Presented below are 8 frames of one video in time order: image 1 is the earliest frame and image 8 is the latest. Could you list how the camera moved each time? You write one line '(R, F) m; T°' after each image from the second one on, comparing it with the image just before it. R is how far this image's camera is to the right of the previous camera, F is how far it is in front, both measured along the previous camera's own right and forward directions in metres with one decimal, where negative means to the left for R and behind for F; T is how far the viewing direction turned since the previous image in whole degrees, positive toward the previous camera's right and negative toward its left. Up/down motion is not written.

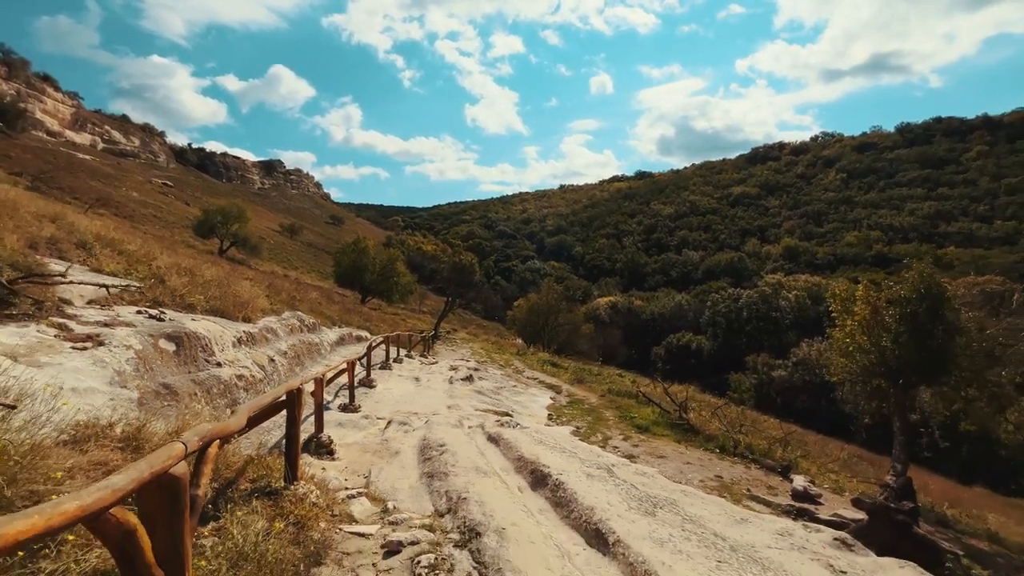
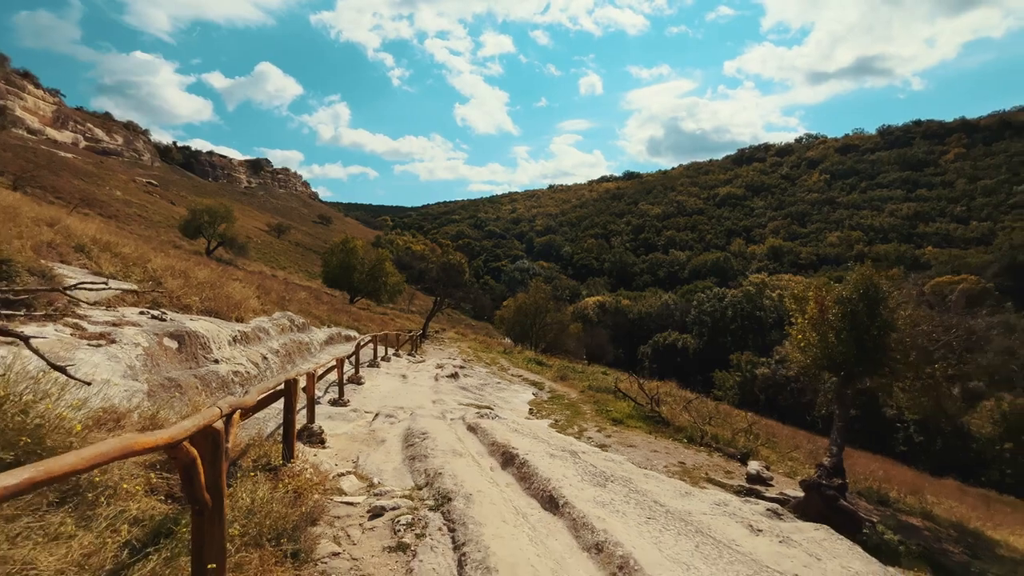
(+0.2, -0.6) m; +1°
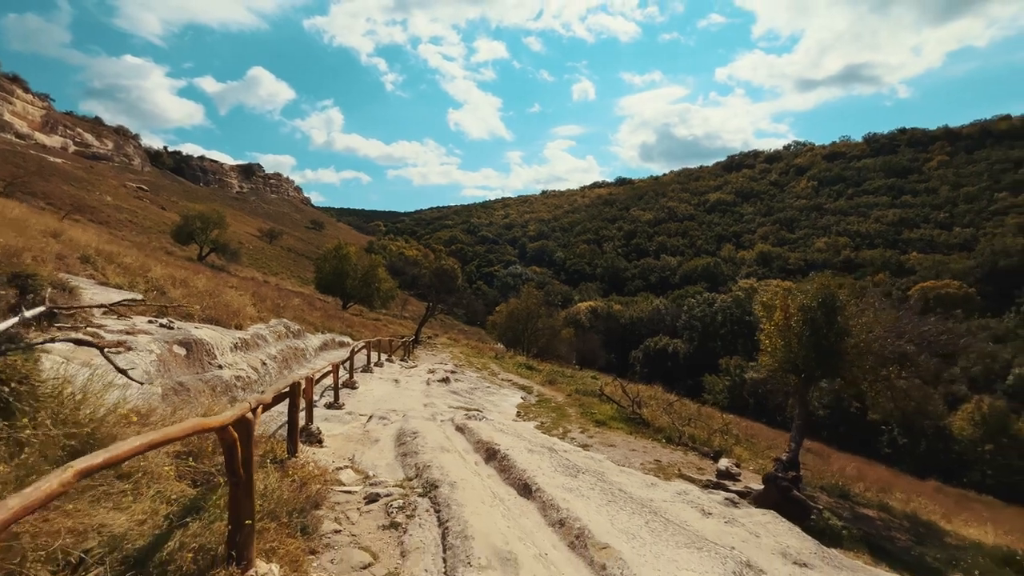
(+0.1, -0.6) m; +1°
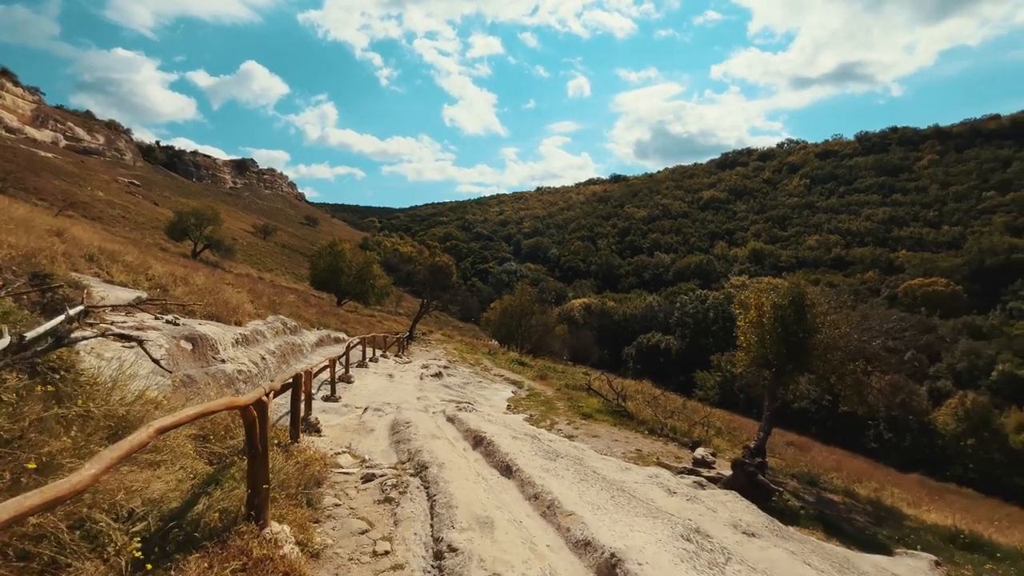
(+0.1, -0.5) m; +1°
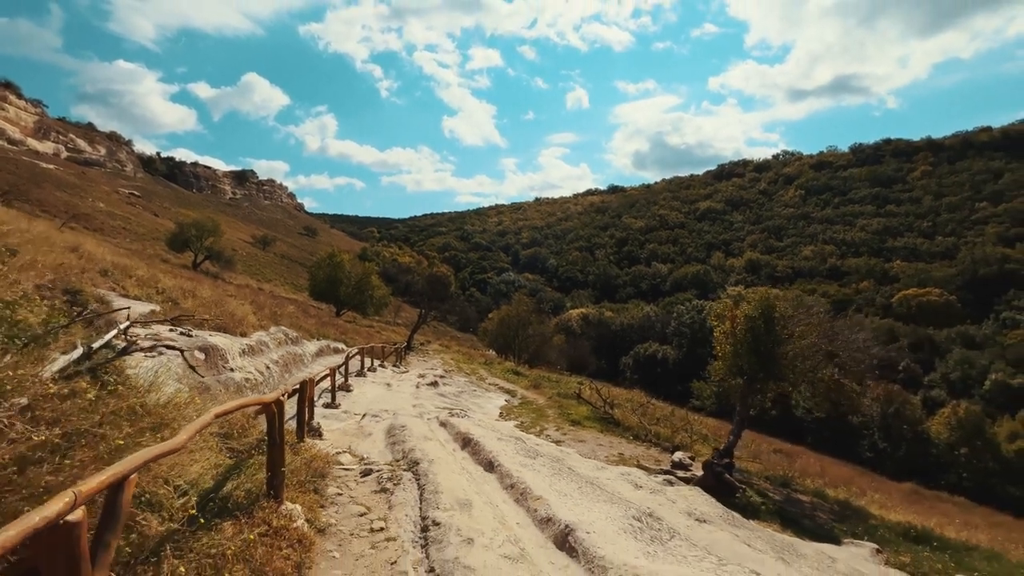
(+0.2, -0.7) m; 0°
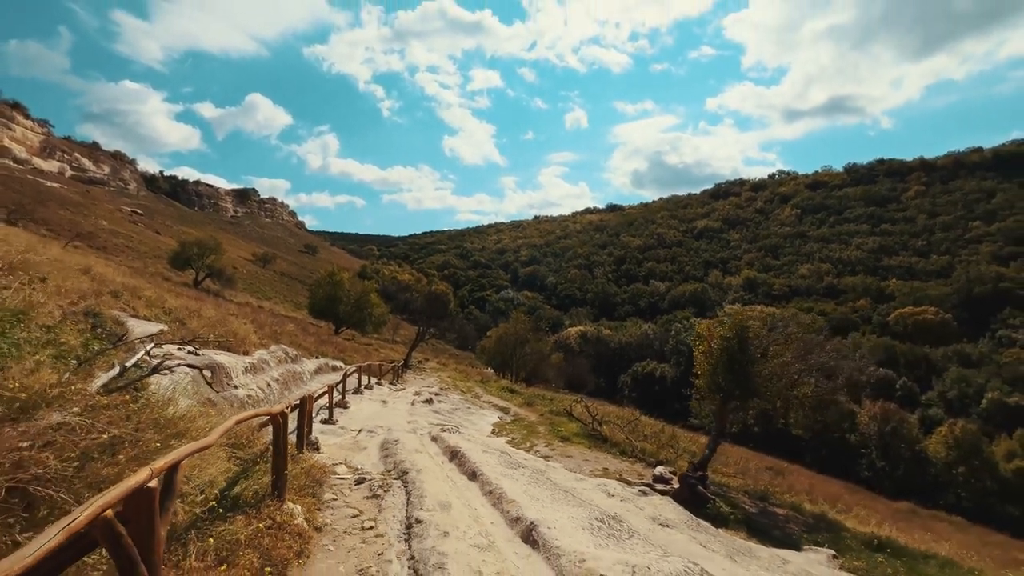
(+0.2, -0.6) m; 0°
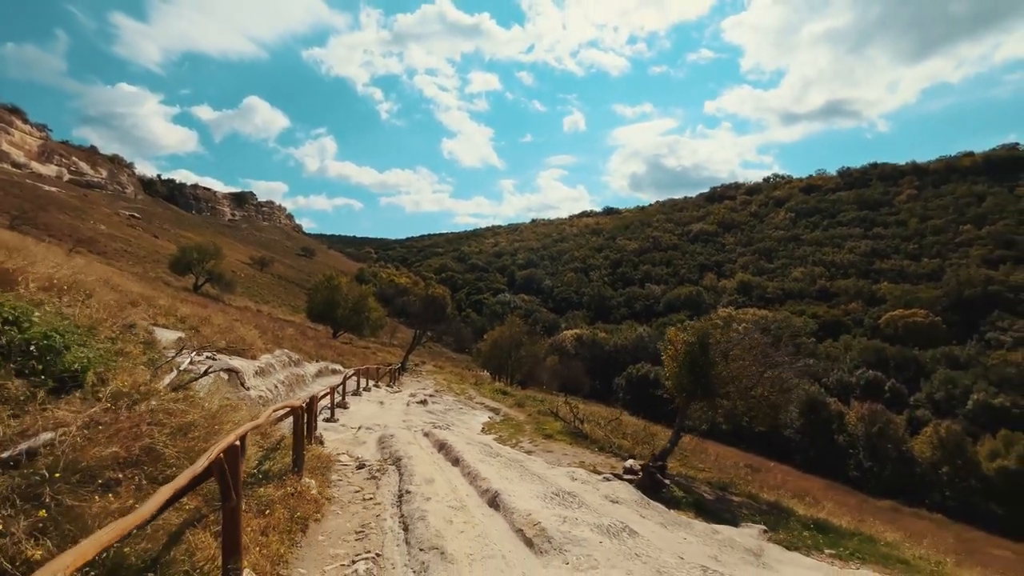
(+0.3, -1.2) m; 0°
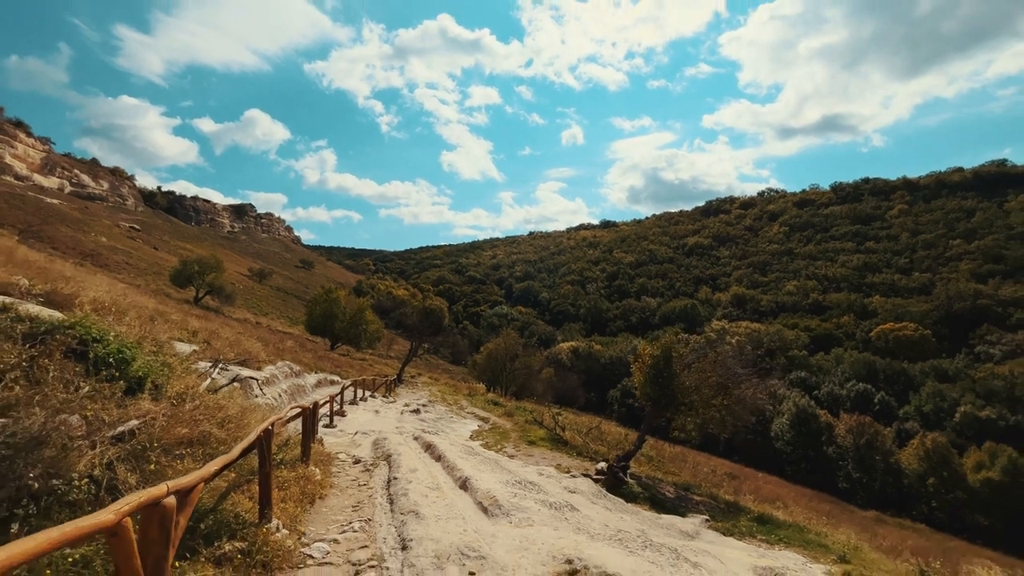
(+0.4, -1.3) m; 0°
